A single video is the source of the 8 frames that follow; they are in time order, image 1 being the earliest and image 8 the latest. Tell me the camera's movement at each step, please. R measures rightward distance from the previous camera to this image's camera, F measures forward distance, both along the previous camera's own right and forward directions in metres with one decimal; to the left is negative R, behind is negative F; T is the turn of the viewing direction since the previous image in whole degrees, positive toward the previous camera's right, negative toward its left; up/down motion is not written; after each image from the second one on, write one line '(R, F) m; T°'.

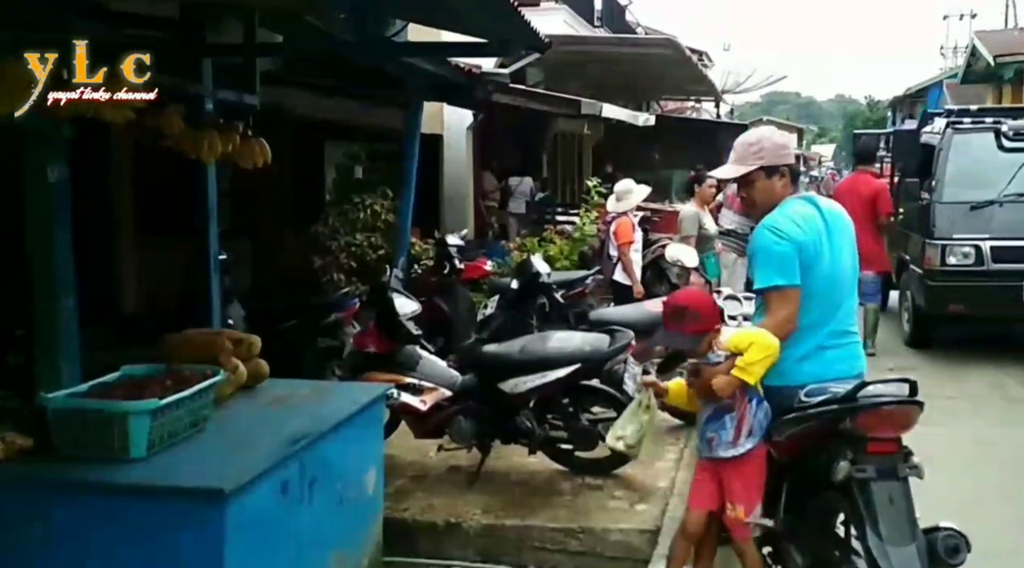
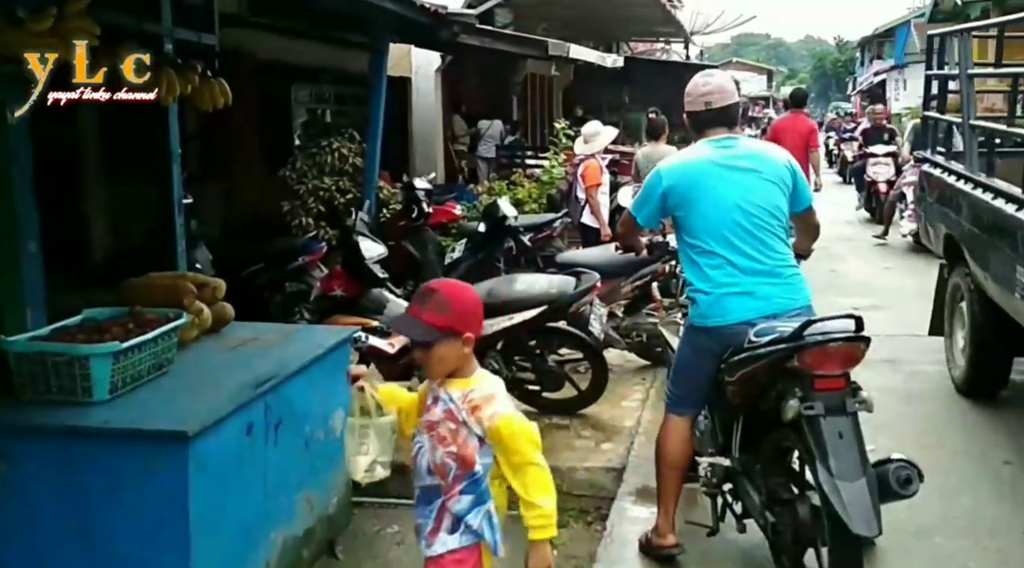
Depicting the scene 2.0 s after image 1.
(0.0, 0.0) m; +1°
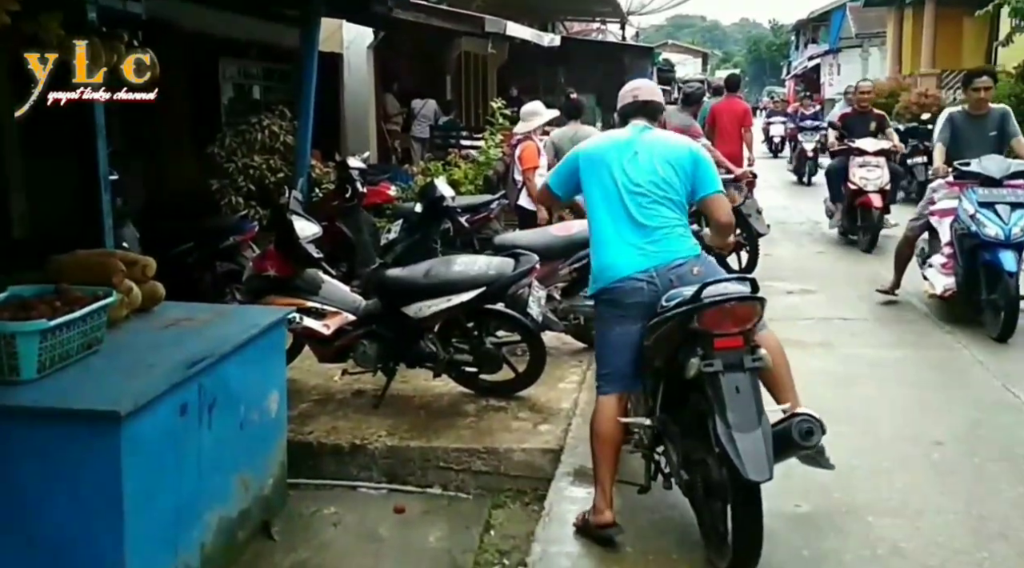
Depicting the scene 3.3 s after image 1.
(0.0, 0.0) m; +4°
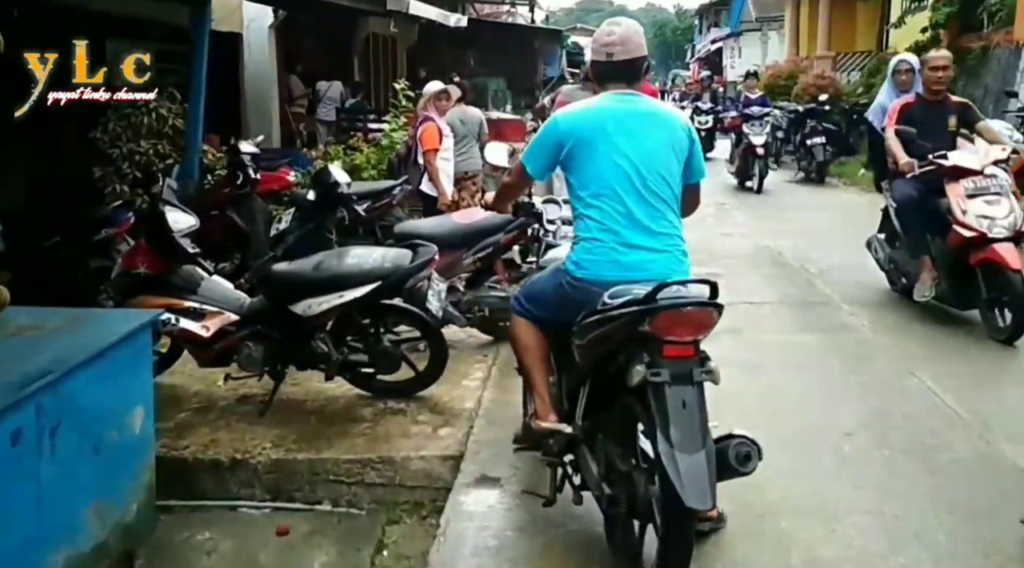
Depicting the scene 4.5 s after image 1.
(+0.1, +0.3) m; +4°
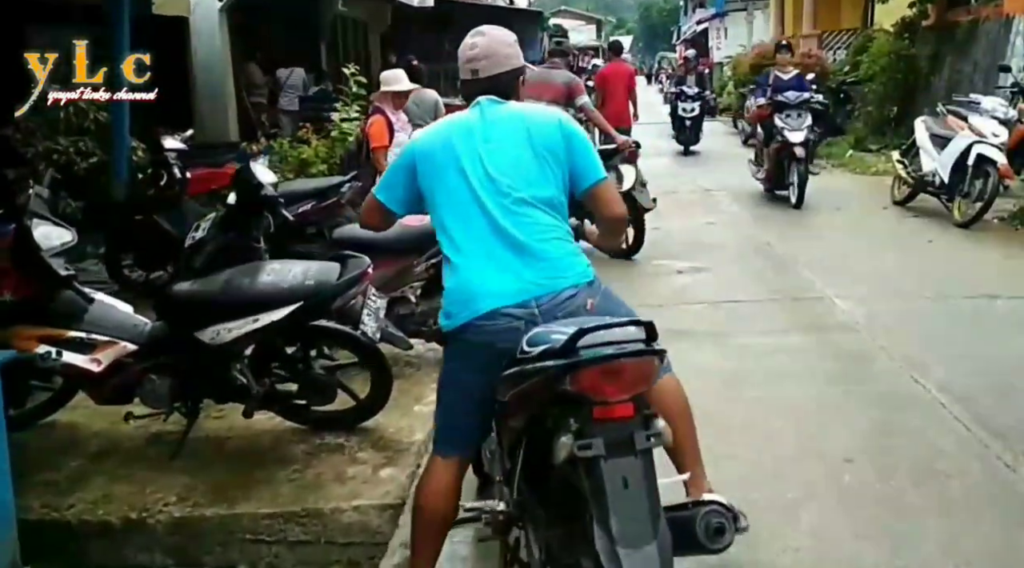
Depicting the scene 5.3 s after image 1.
(+0.1, +0.6) m; +1°
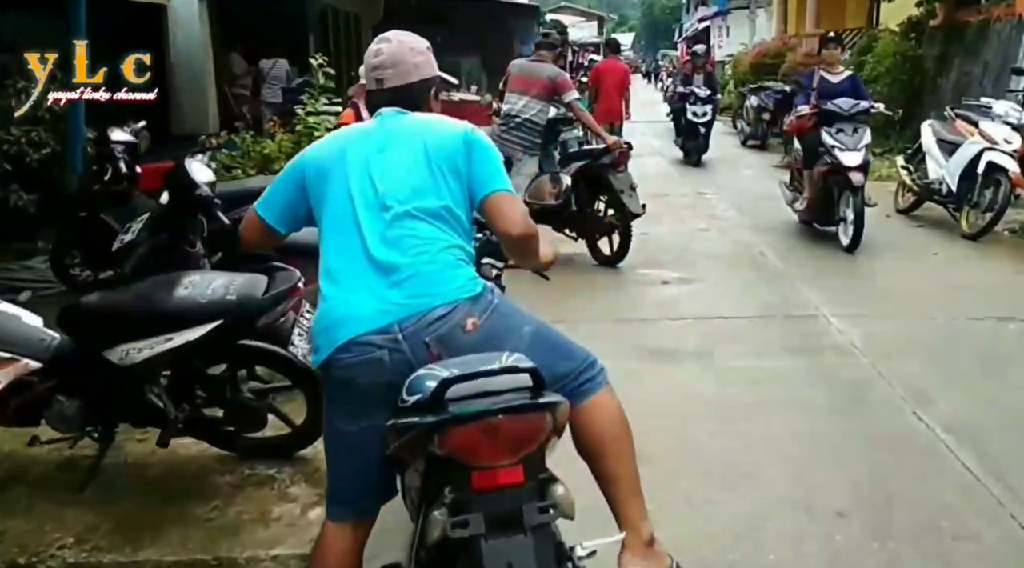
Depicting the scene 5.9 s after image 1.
(+0.2, +0.4) m; 0°
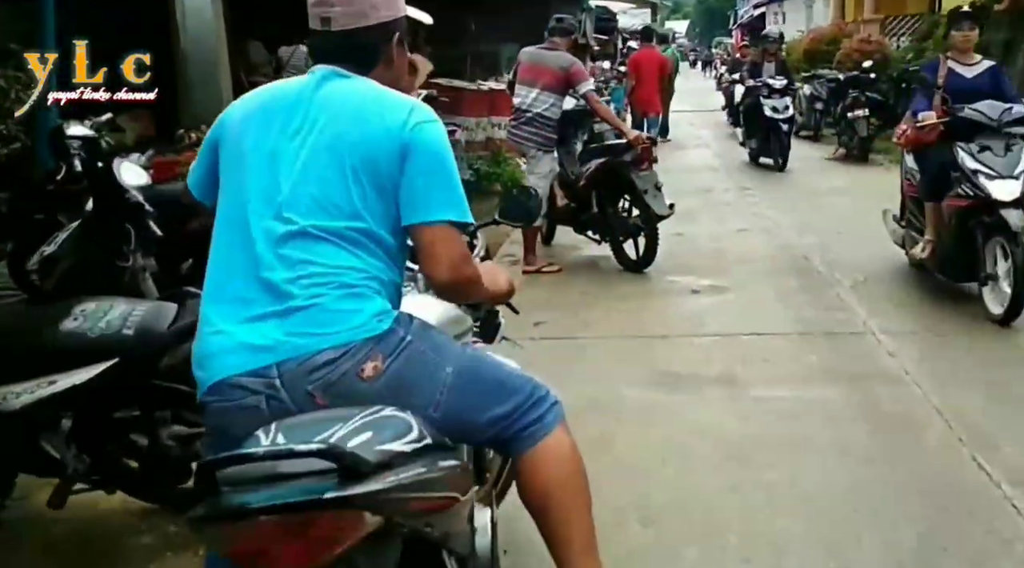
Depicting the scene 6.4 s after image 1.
(+0.2, +0.6) m; -3°
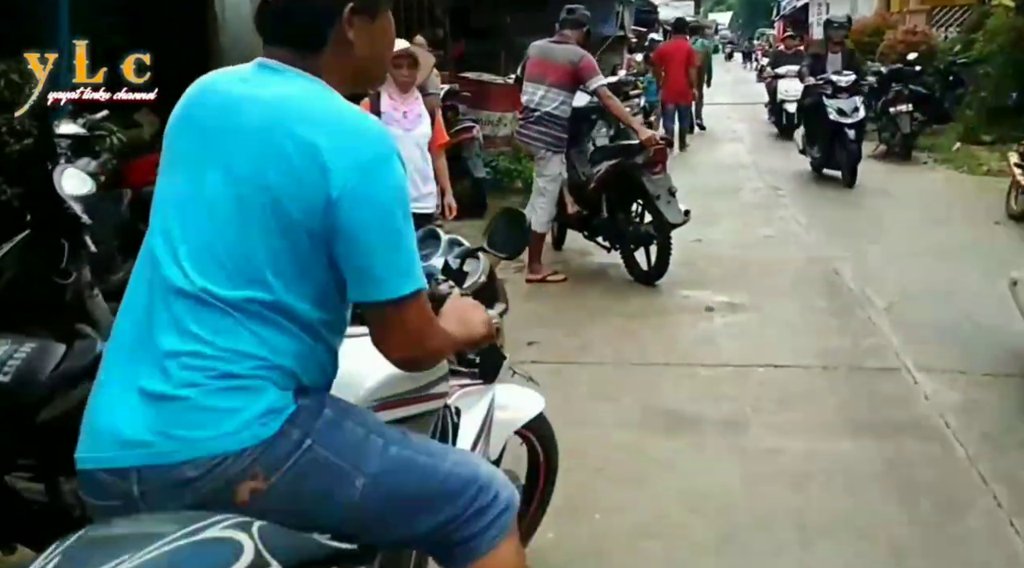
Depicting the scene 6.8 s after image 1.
(+0.2, +0.5) m; -2°
